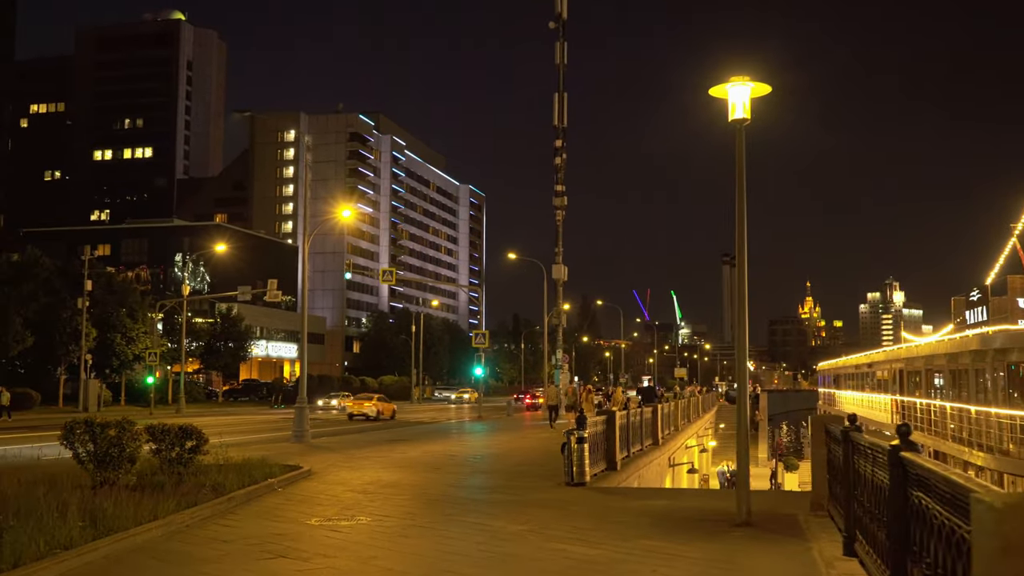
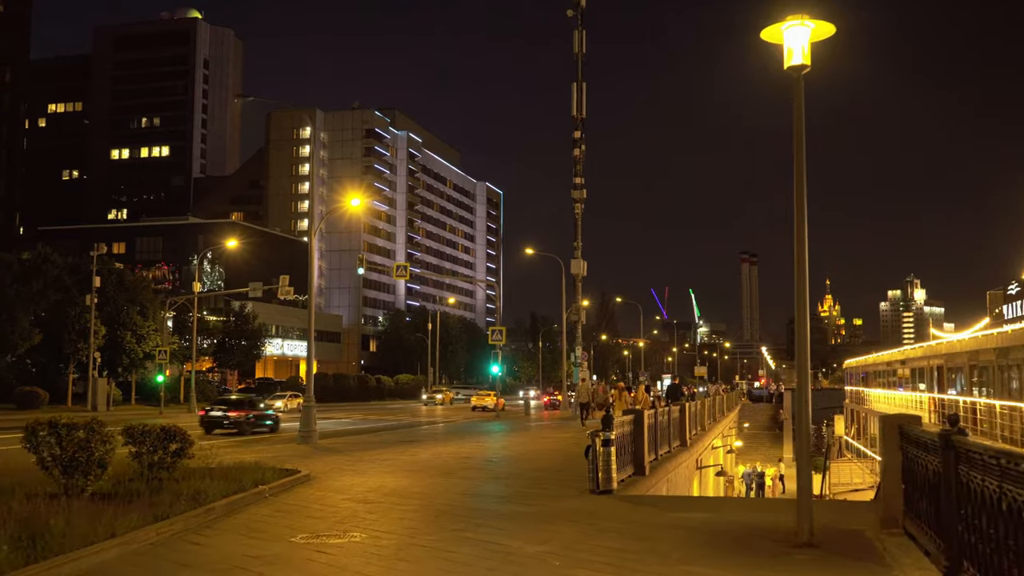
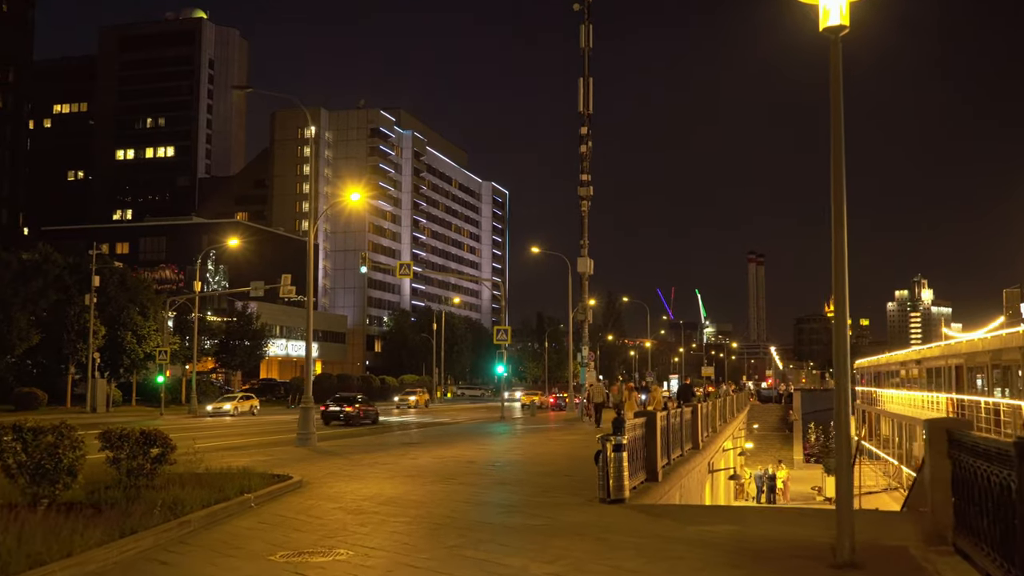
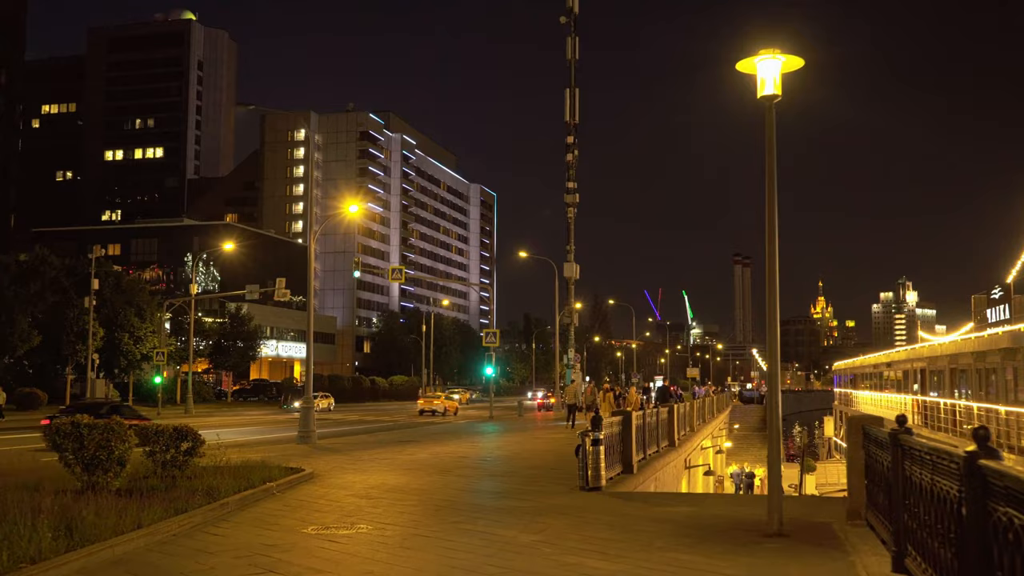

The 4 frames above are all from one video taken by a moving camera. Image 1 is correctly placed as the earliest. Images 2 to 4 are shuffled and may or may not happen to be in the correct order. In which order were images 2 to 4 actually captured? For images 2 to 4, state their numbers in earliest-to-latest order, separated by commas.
4, 2, 3
